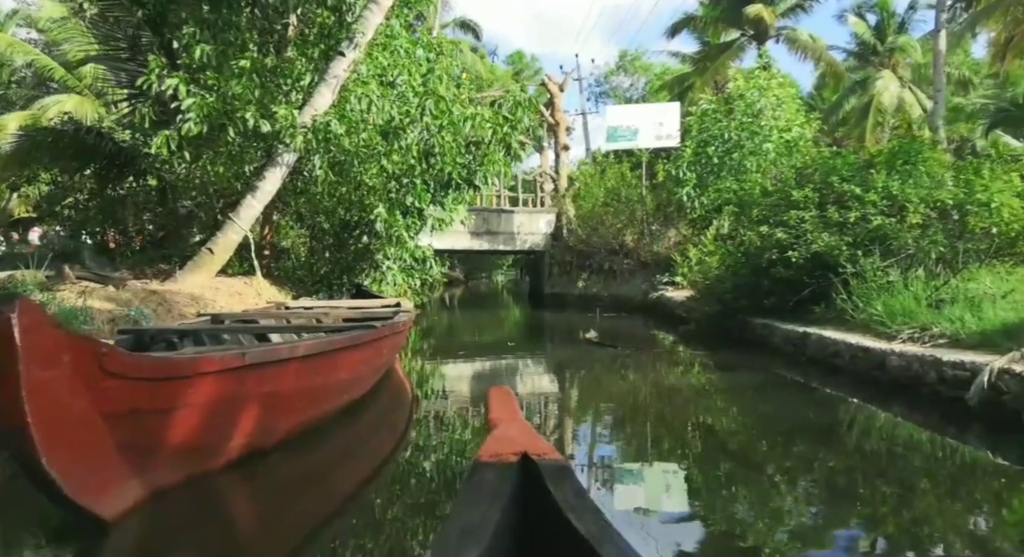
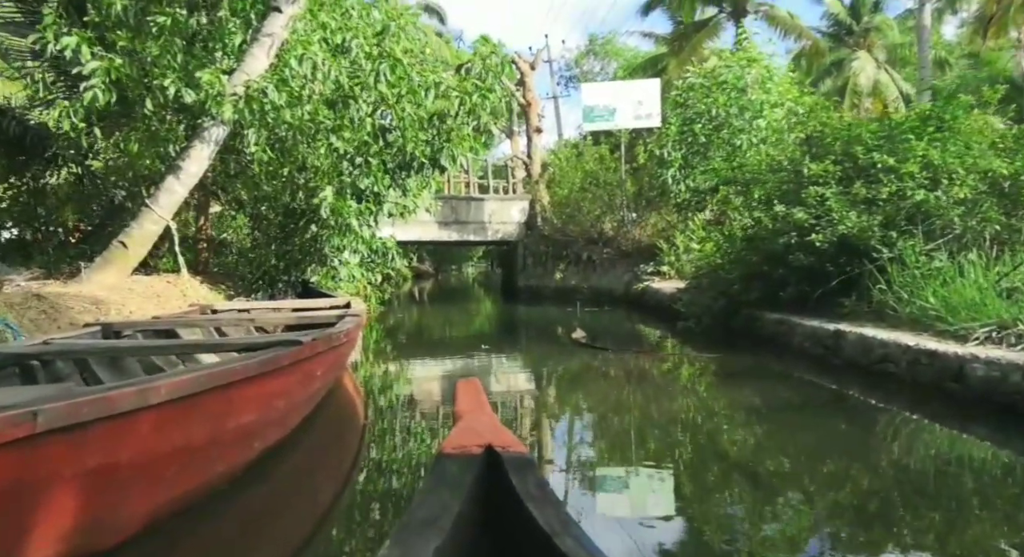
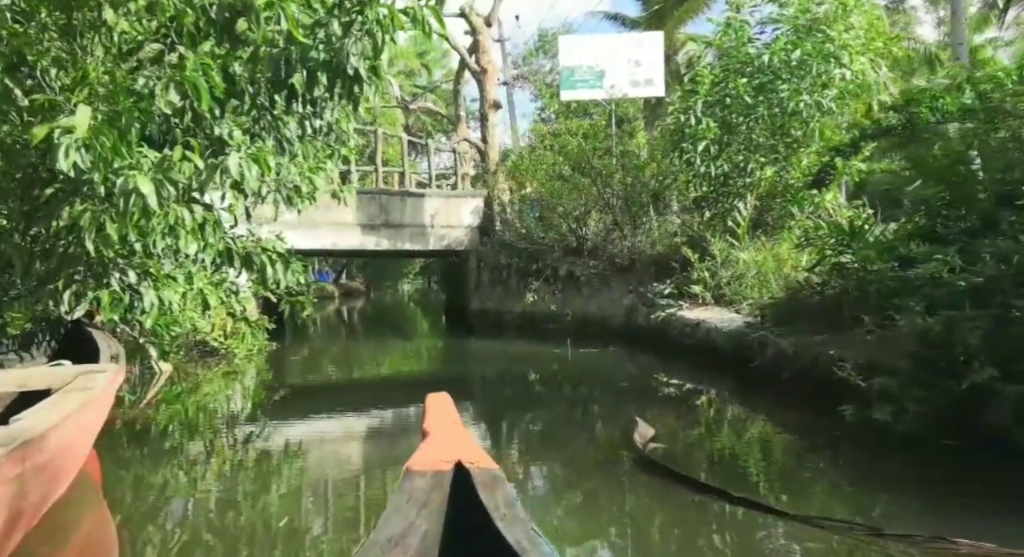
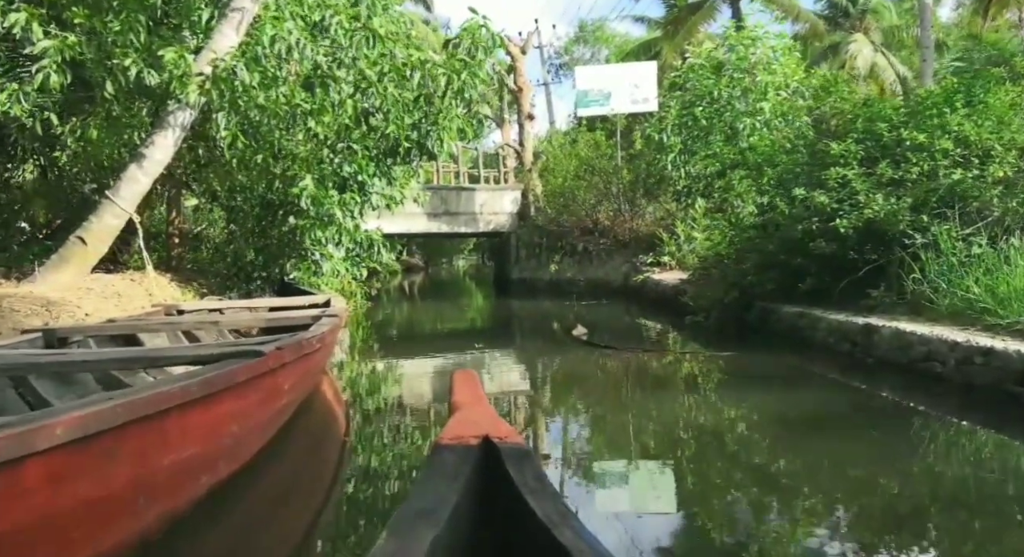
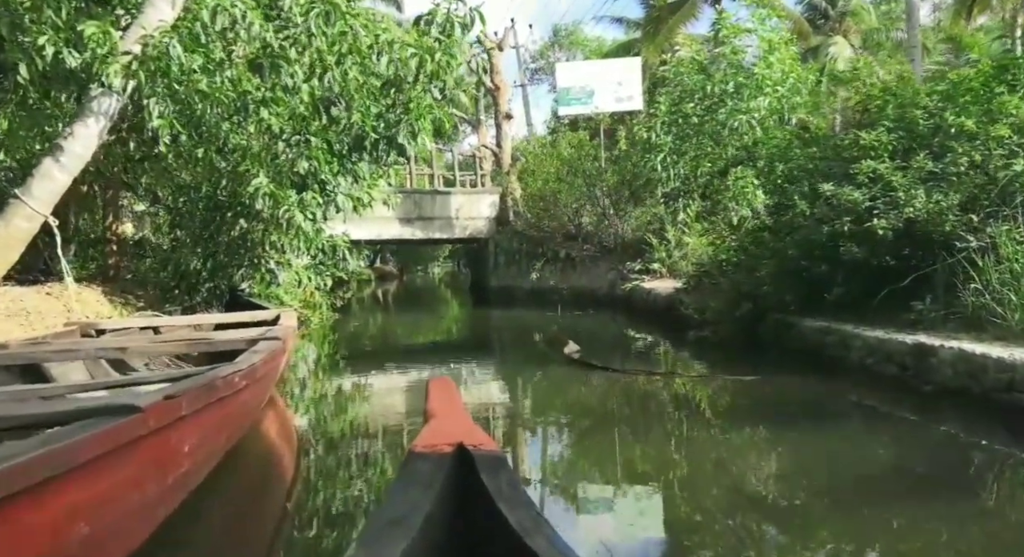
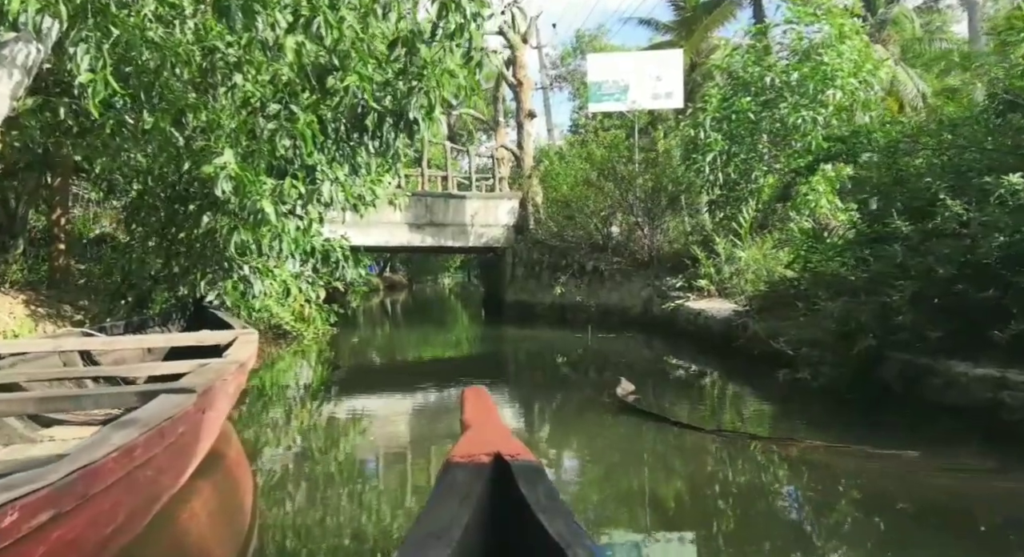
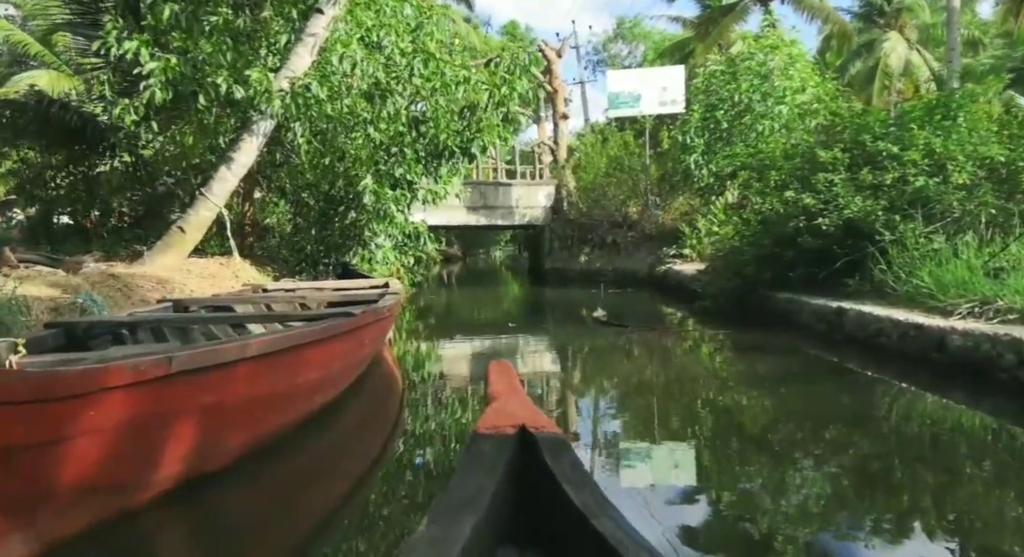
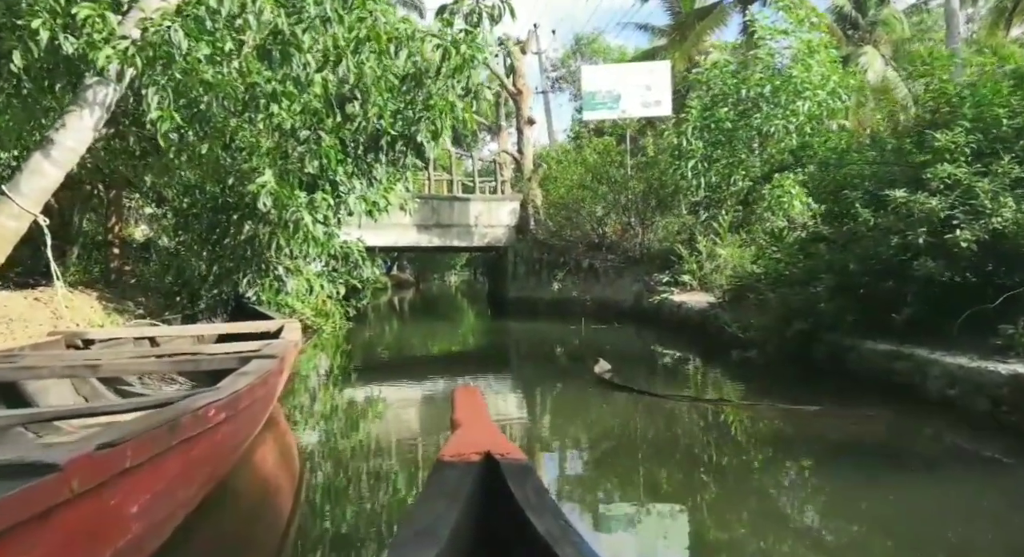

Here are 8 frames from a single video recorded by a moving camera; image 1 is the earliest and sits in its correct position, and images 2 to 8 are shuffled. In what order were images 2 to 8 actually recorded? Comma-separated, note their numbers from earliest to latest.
7, 2, 4, 5, 8, 6, 3
